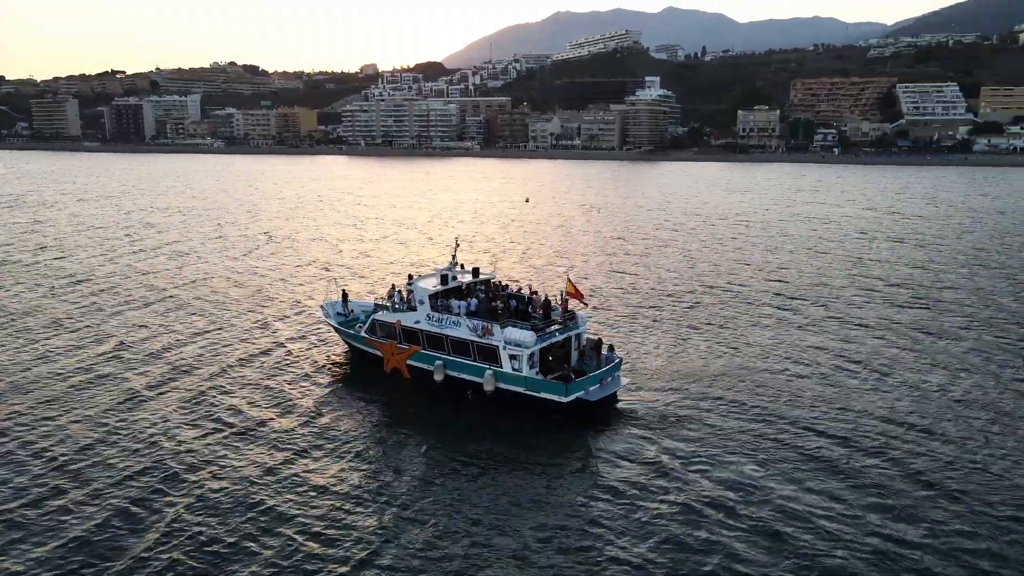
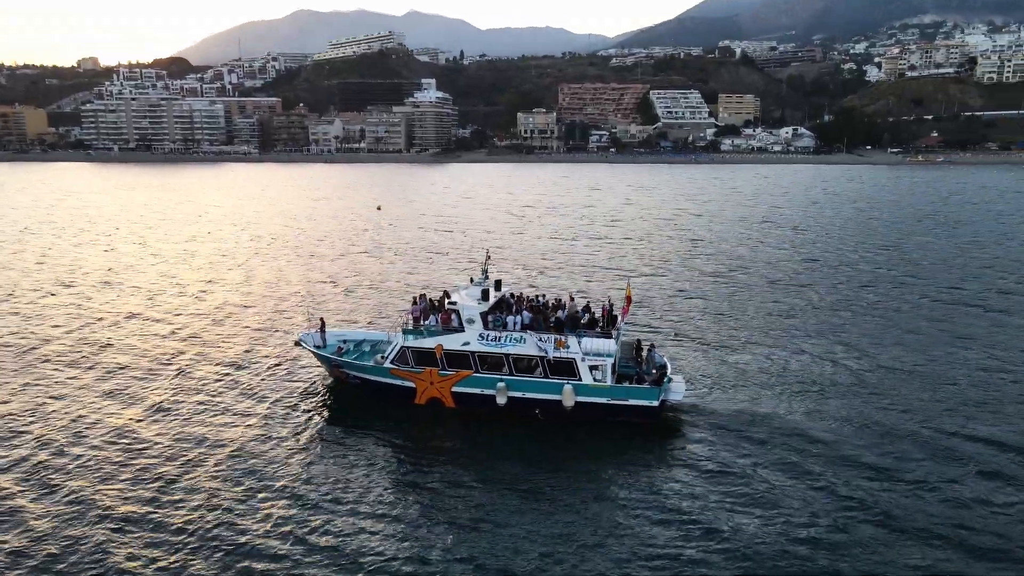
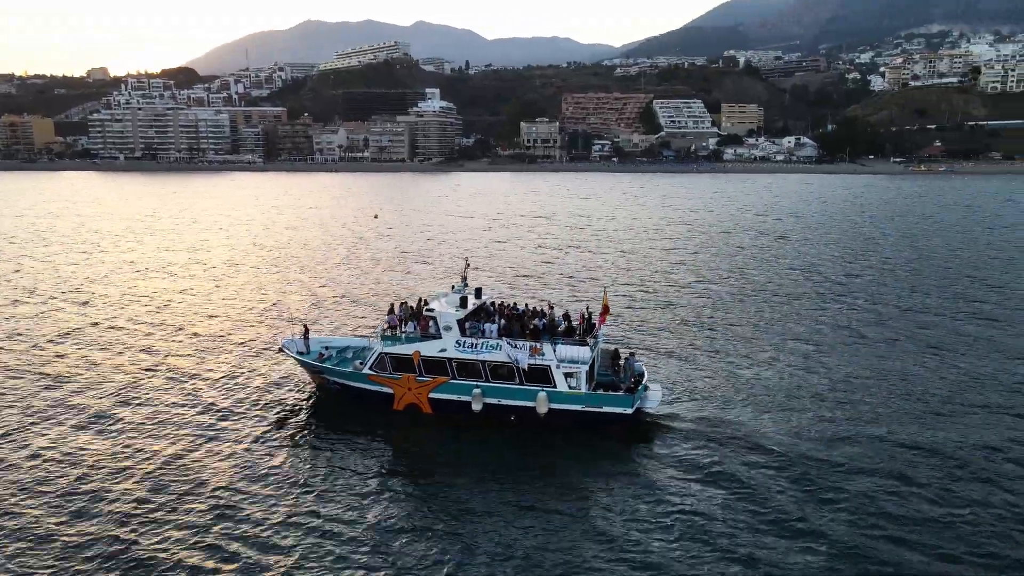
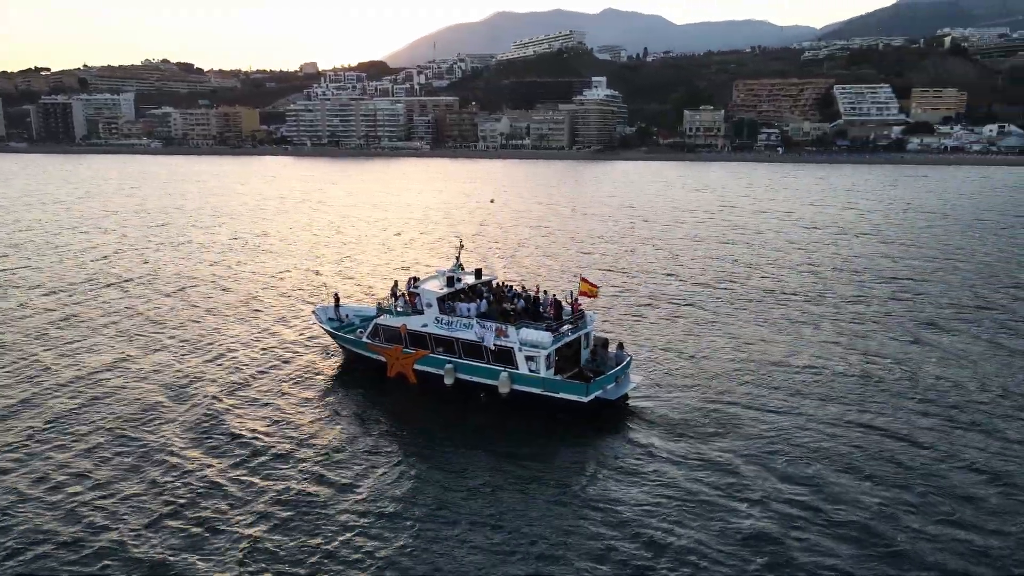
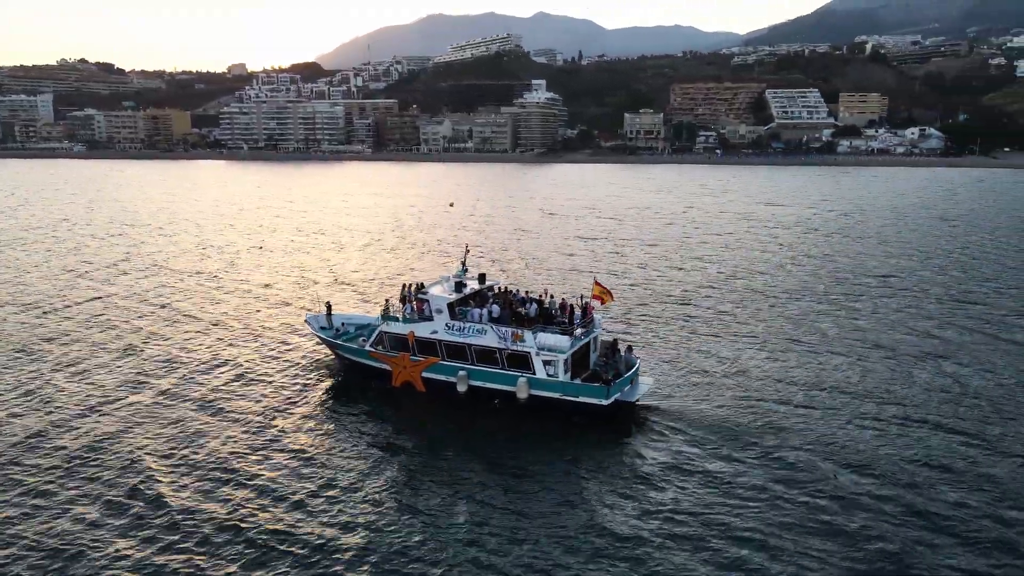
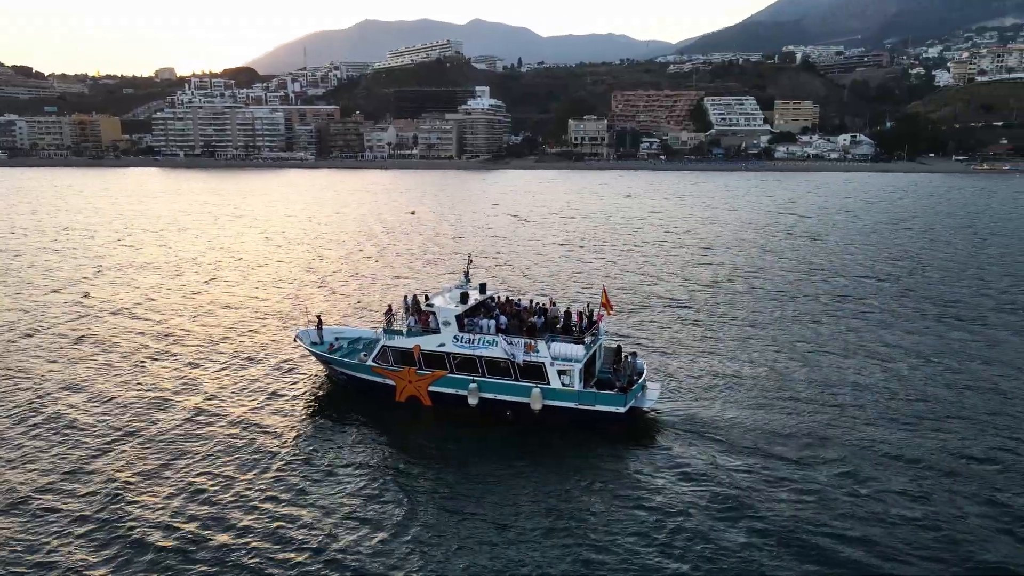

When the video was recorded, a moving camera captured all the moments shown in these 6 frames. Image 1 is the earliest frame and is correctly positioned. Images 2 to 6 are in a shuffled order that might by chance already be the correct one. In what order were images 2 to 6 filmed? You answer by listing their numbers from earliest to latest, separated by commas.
4, 5, 6, 3, 2
